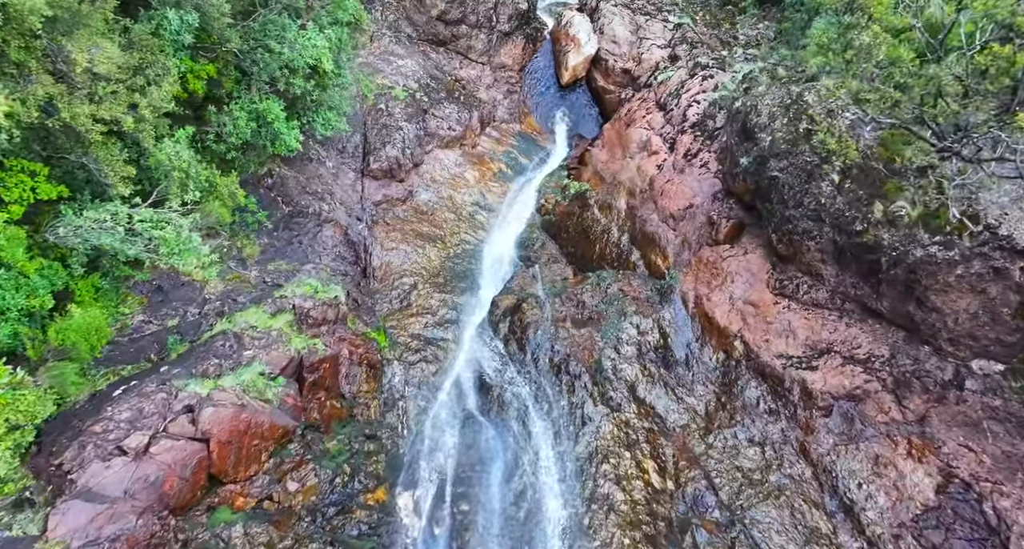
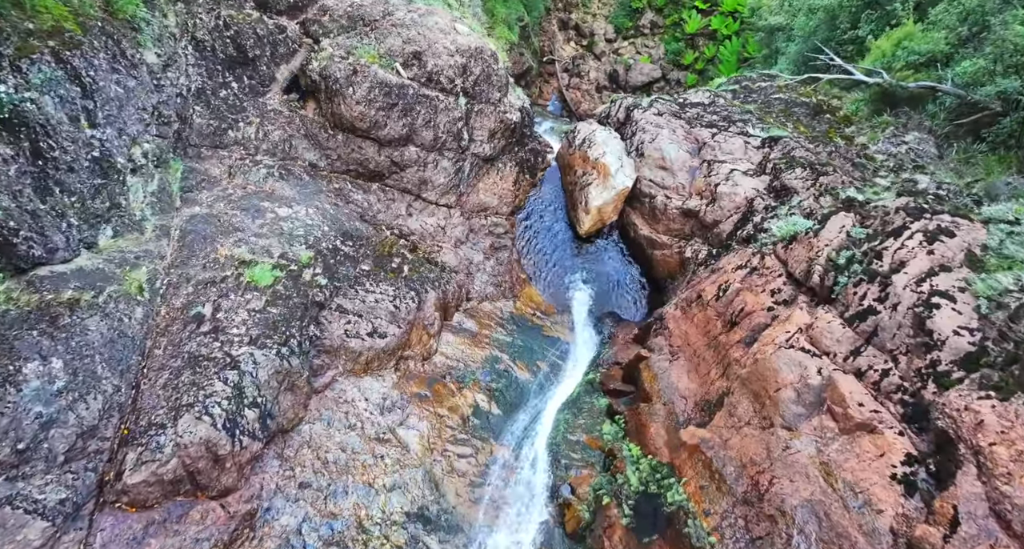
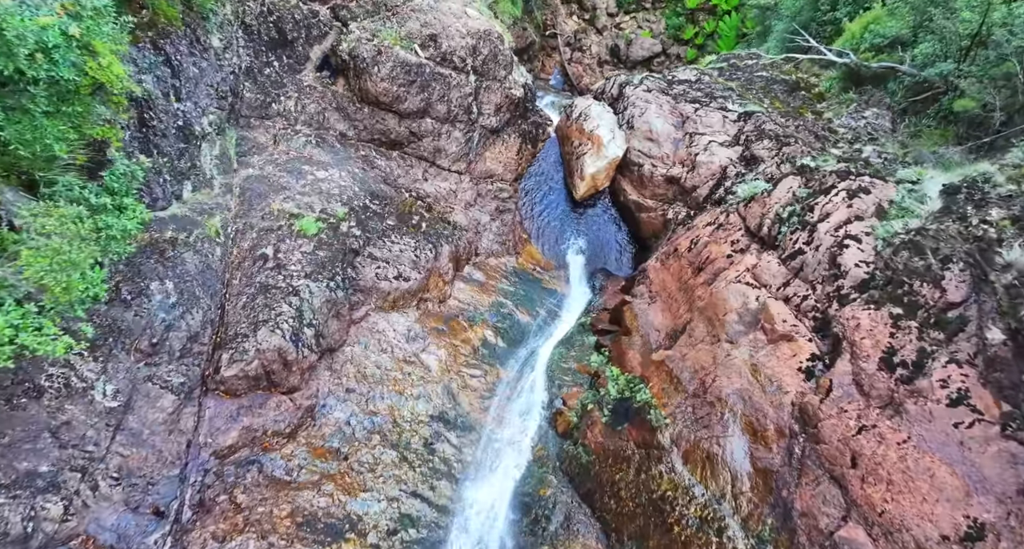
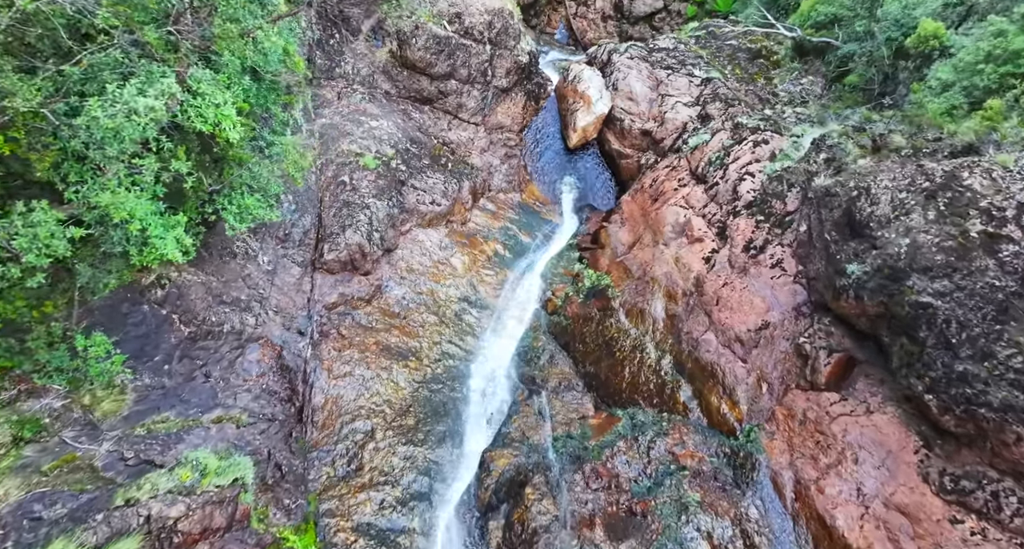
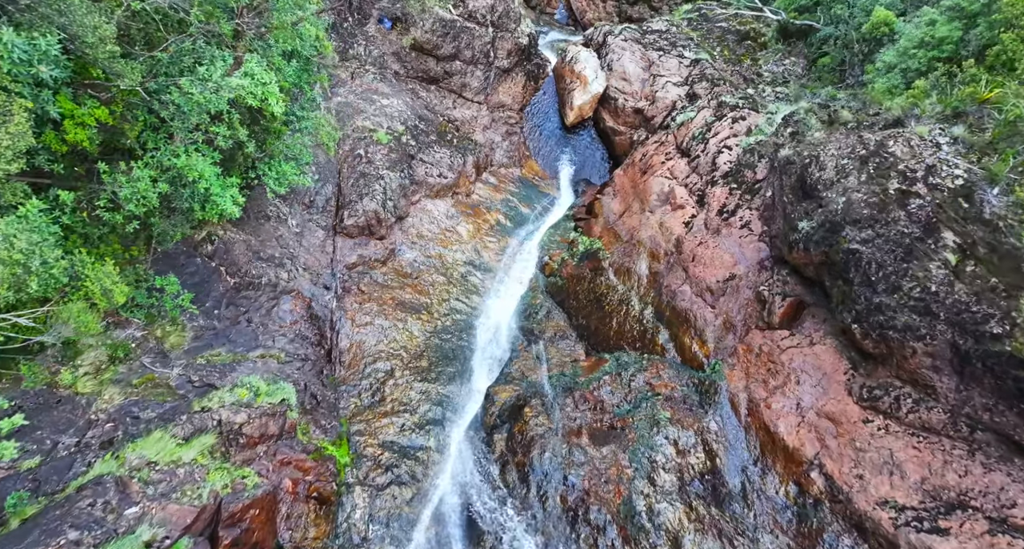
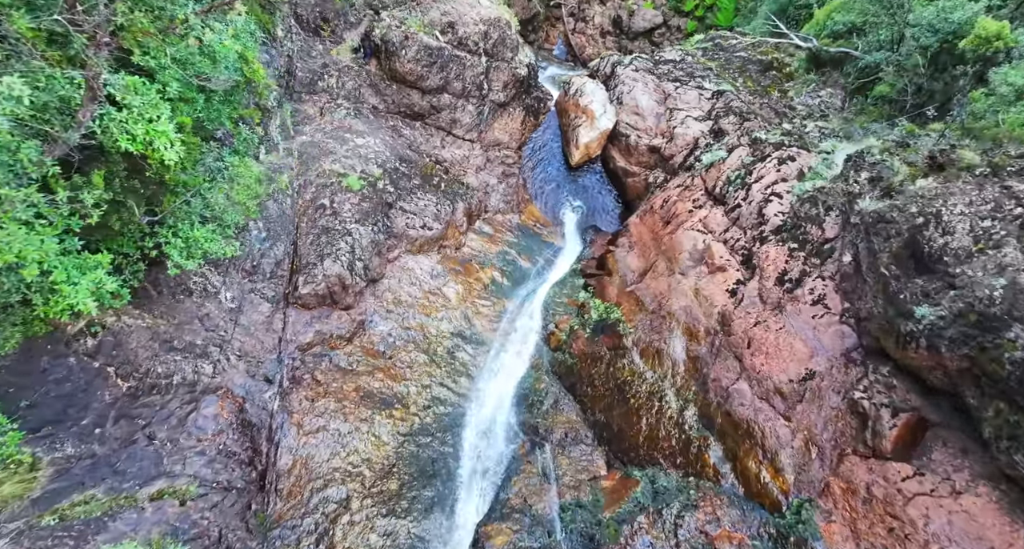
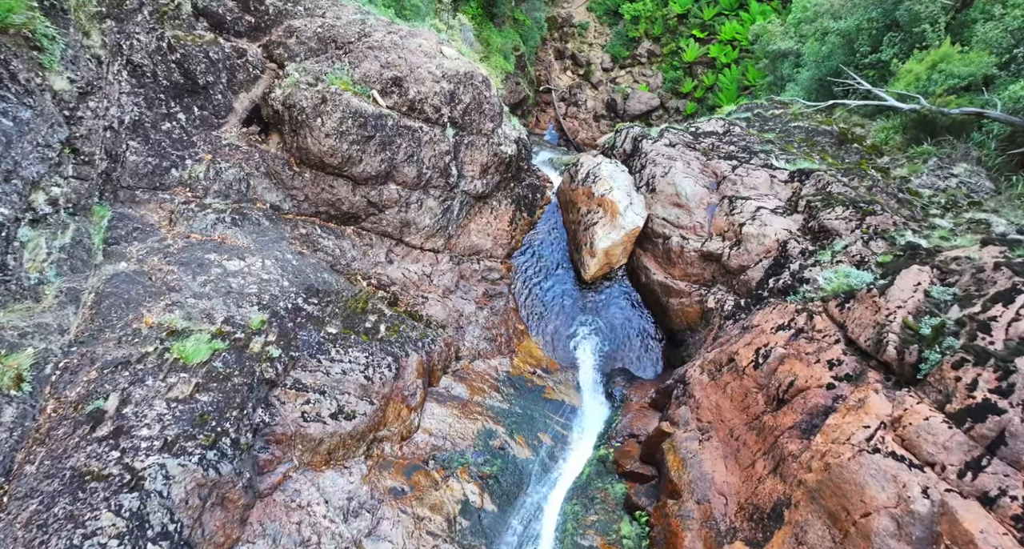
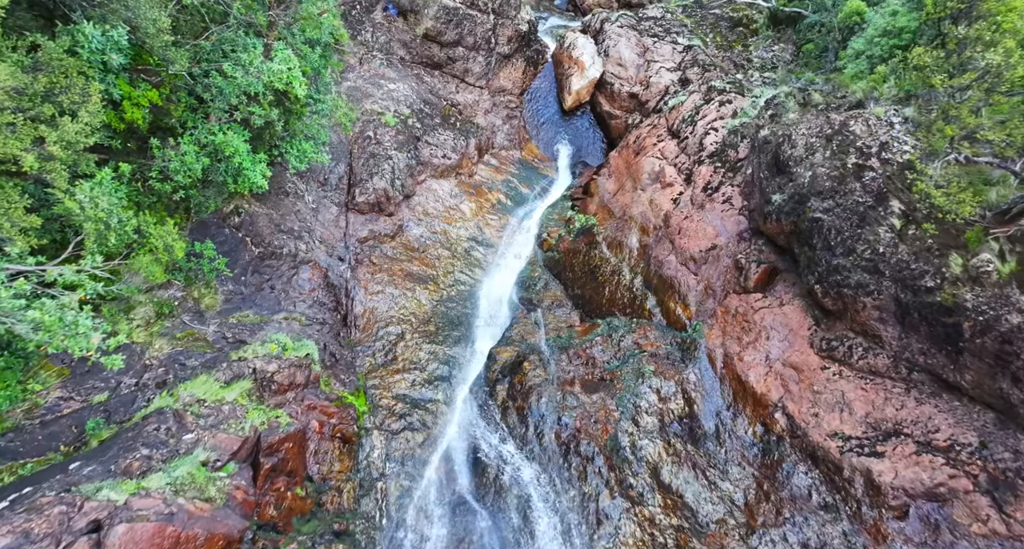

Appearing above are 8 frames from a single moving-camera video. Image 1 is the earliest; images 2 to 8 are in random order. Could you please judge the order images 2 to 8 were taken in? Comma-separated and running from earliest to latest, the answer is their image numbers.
8, 5, 4, 6, 3, 2, 7
